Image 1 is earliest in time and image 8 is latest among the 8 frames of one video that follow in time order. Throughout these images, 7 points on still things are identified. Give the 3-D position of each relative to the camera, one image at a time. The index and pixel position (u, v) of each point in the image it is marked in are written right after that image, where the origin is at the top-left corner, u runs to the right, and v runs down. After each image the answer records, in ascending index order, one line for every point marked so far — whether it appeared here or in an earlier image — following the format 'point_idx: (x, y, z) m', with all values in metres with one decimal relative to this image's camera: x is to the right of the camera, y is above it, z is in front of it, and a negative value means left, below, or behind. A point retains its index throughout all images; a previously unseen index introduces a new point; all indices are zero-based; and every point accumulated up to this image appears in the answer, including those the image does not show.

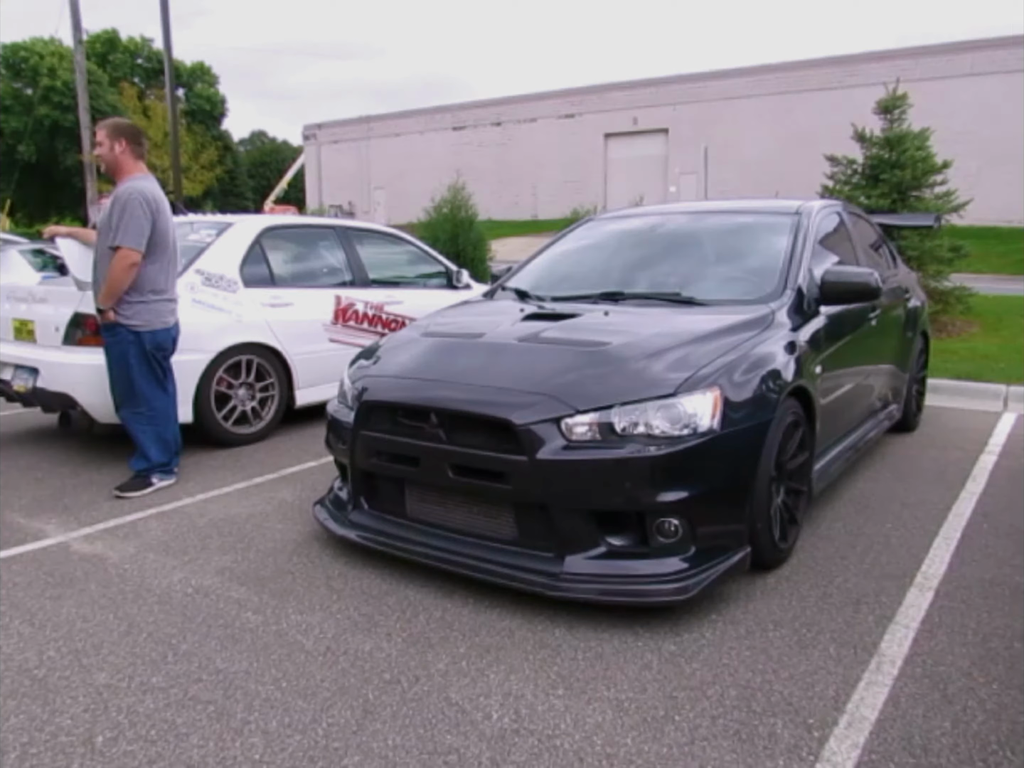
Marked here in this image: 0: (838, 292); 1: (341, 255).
0: (+1.7, +0.5, +4.2) m
1: (-1.4, +1.1, +6.8) m
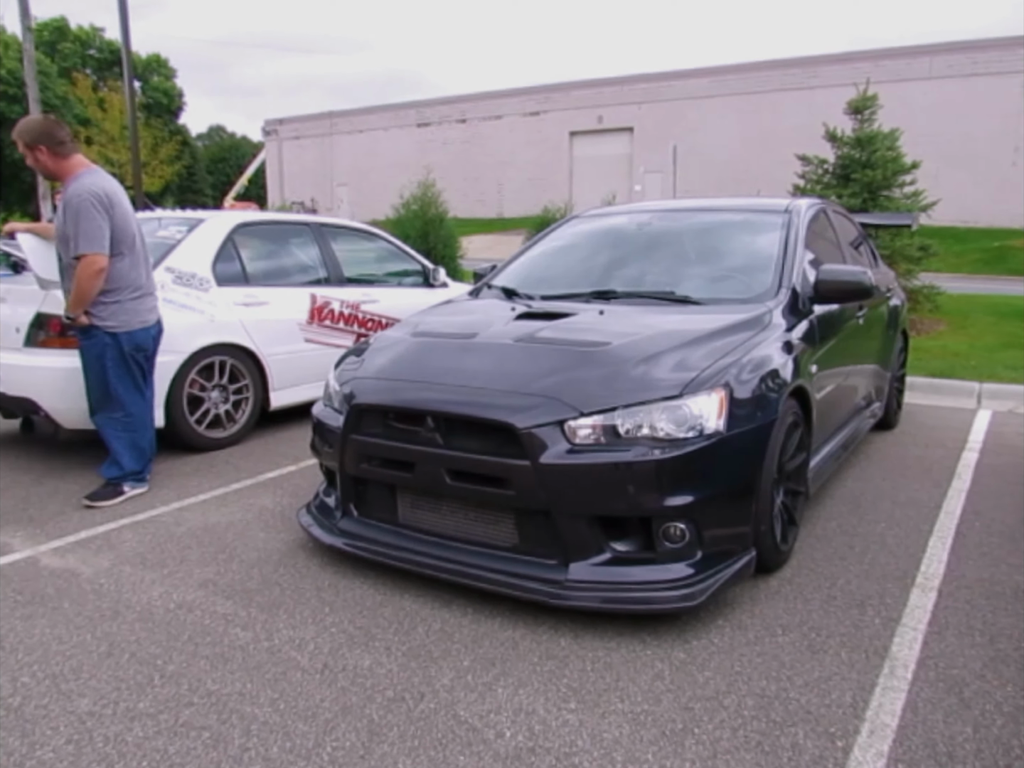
0: (+1.6, +0.5, +4.1) m
1: (-1.6, +1.1, +6.6) m
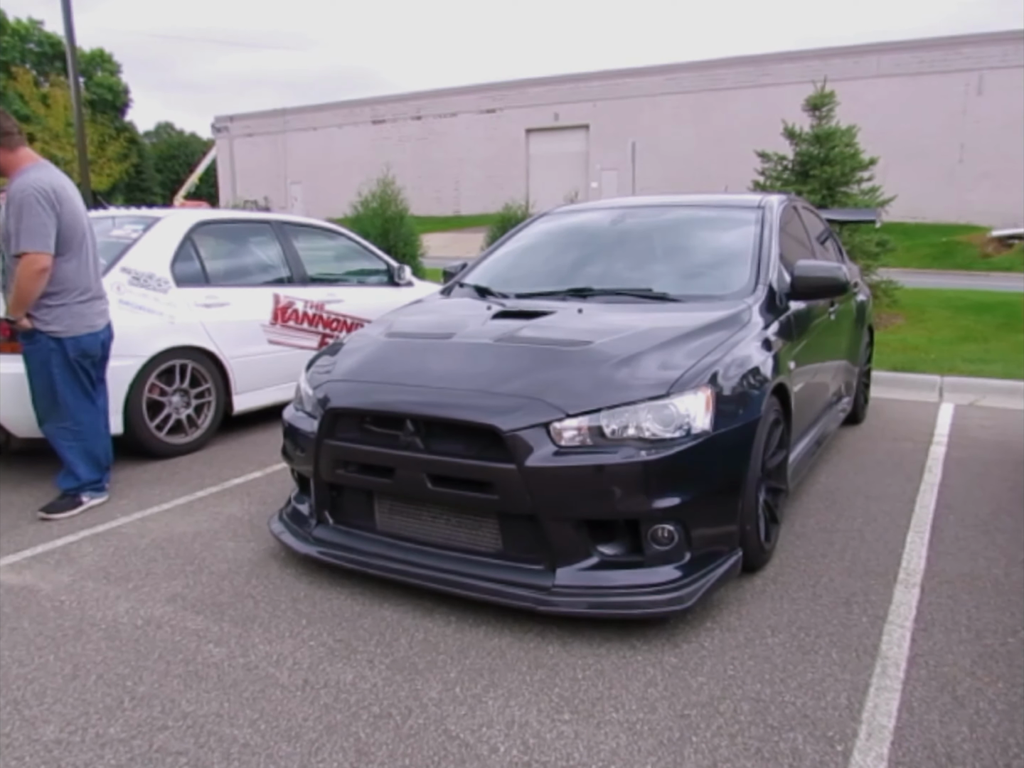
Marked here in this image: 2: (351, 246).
0: (+1.5, +0.5, +4.1) m
1: (-1.8, +1.0, +6.4) m
2: (-1.4, +1.2, +7.1) m
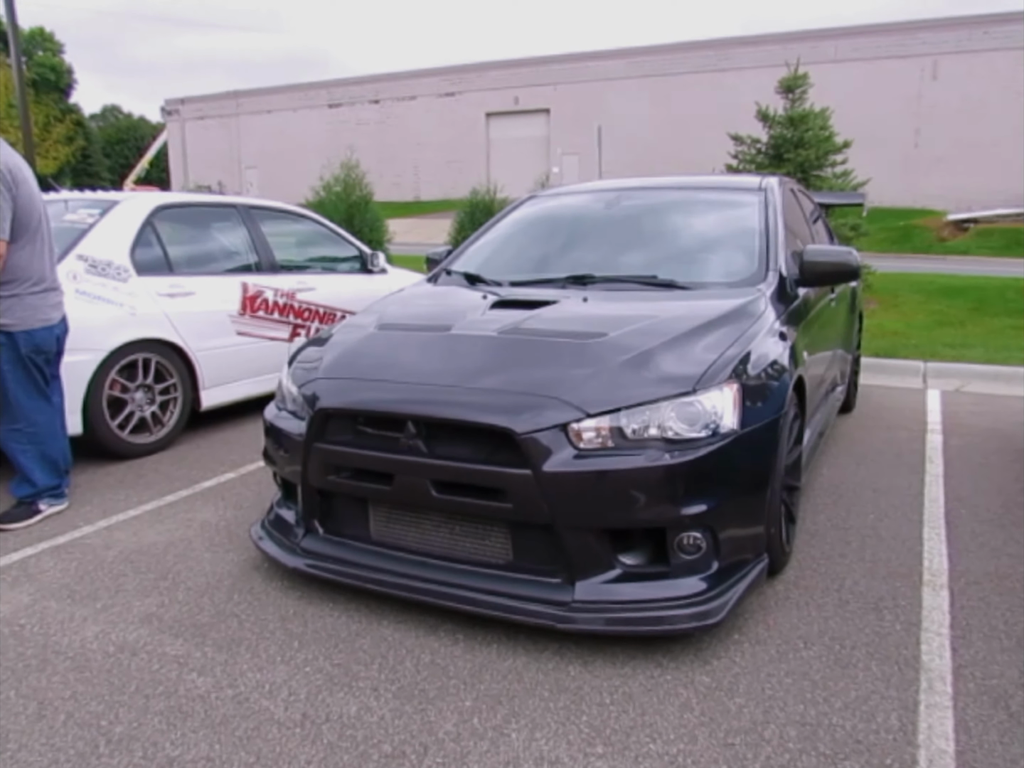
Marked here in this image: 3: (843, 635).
0: (+1.5, +0.5, +3.9) m
1: (-2.0, +1.1, +6.1) m
2: (-1.6, +1.2, +6.7) m
3: (+1.1, -0.9, +2.9) m
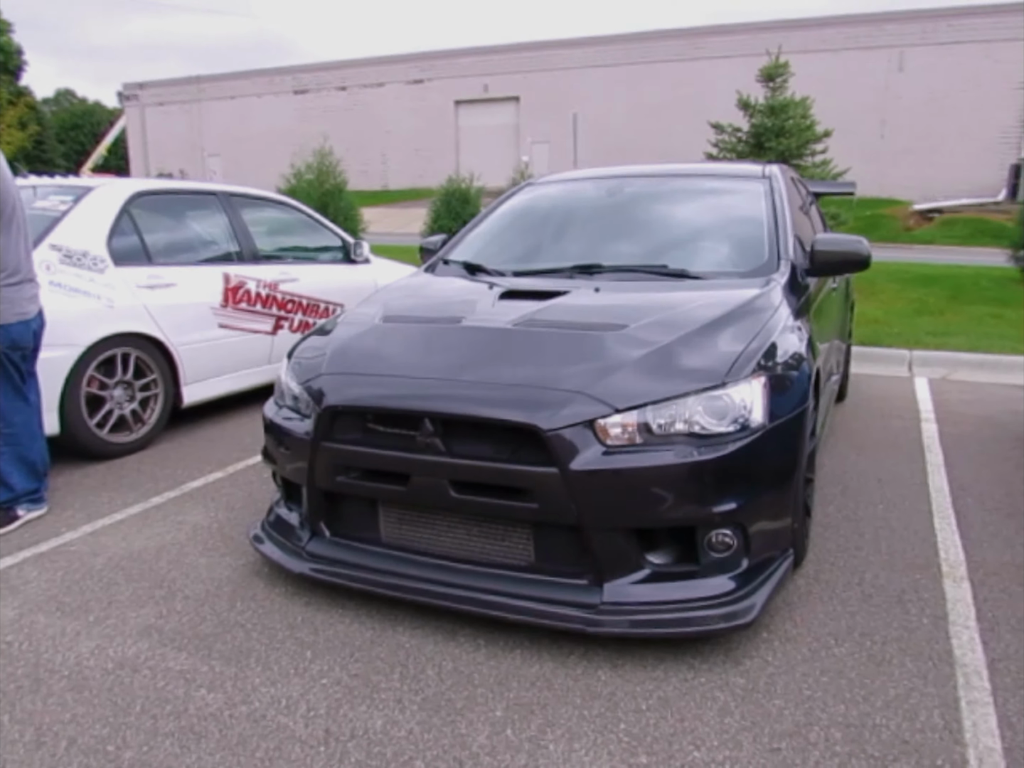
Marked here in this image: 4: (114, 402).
0: (+1.5, +0.6, +3.9) m
1: (-2.0, +1.1, +5.9) m
2: (-1.7, +1.3, +6.5) m
3: (+1.2, -0.8, +2.8) m
4: (-2.4, -0.1, +5.0) m
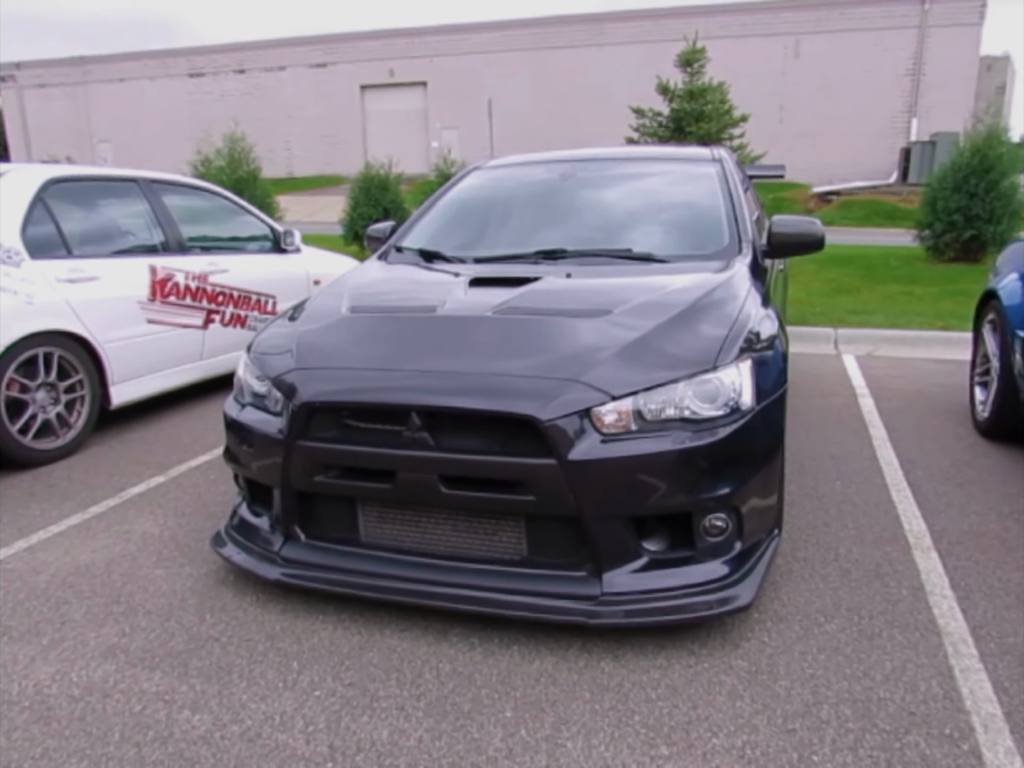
0: (+1.3, +0.7, +3.9) m
1: (-2.4, +1.1, +5.5) m
2: (-2.1, +1.3, +6.2) m
3: (+1.2, -0.8, +2.9) m
4: (-2.7, -0.1, +4.7) m
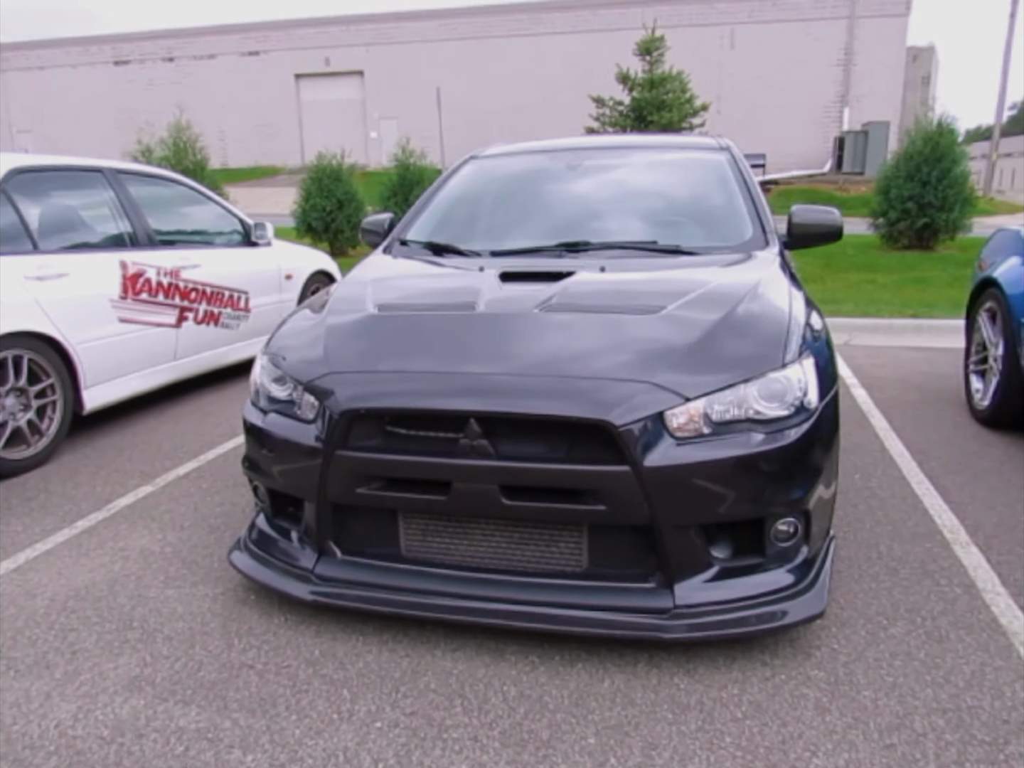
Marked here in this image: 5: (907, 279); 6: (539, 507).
0: (+1.4, +0.7, +3.9) m
1: (-2.5, +1.1, +5.2) m
2: (-2.2, +1.3, +5.9) m
3: (+1.4, -0.7, +2.8) m
4: (-2.6, -0.2, +4.3) m
5: (+4.5, +1.2, +9.4) m
6: (+0.1, -0.4, +2.4) m
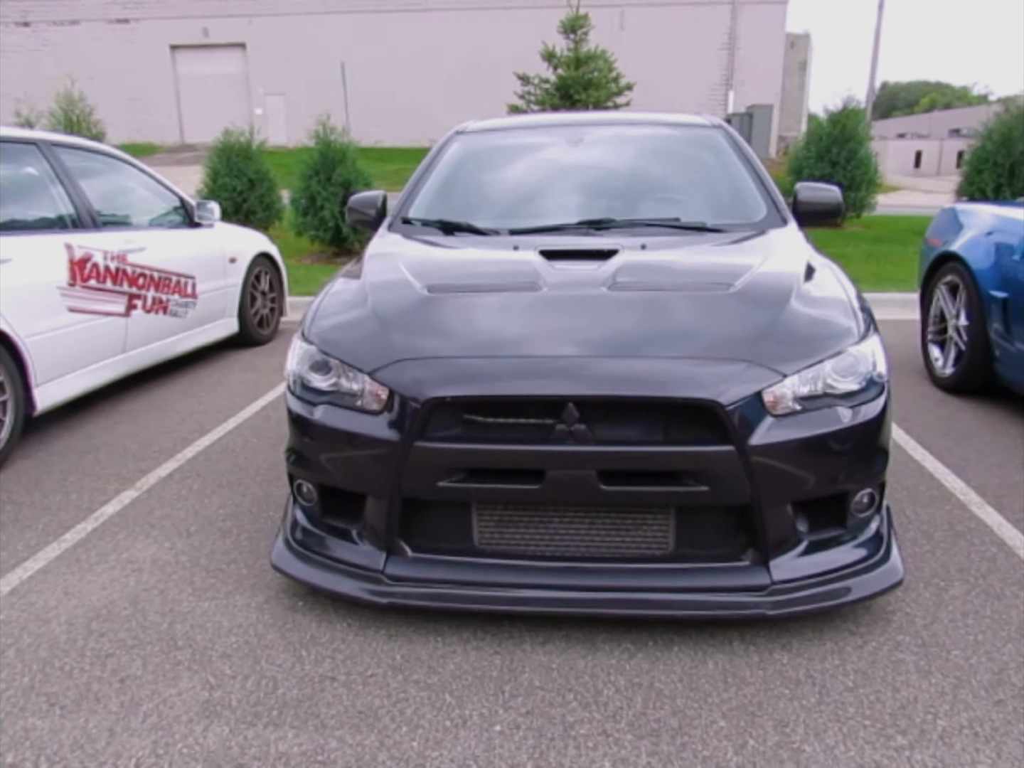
0: (+1.4, +0.8, +3.9) m
1: (-2.6, +1.1, +4.7) m
2: (-2.5, +1.4, +5.4) m
3: (+1.6, -0.6, +2.9) m
4: (-2.6, -0.2, +3.8) m
5: (+3.7, +1.5, +9.8) m
6: (+0.3, -0.3, +2.4) m
